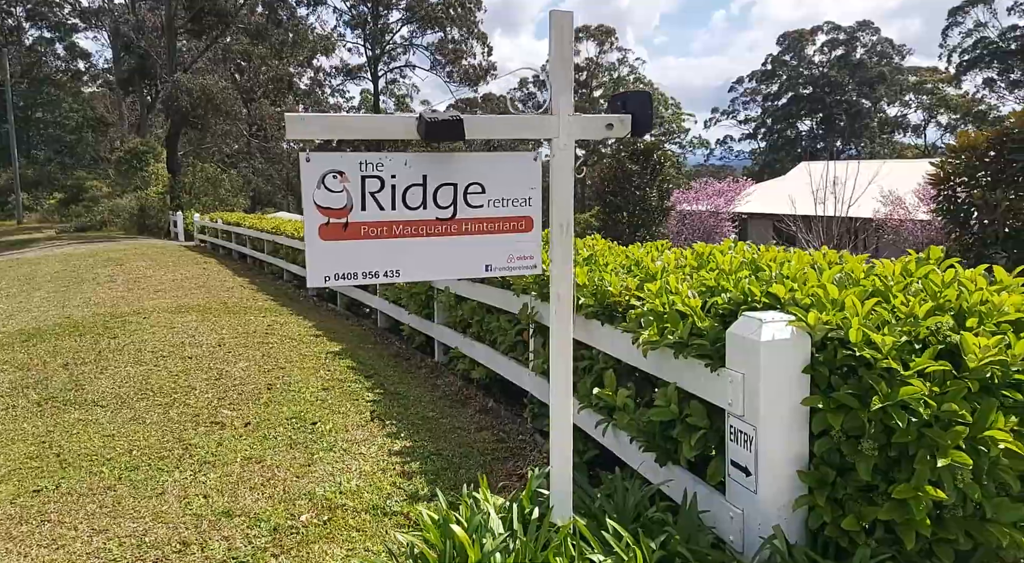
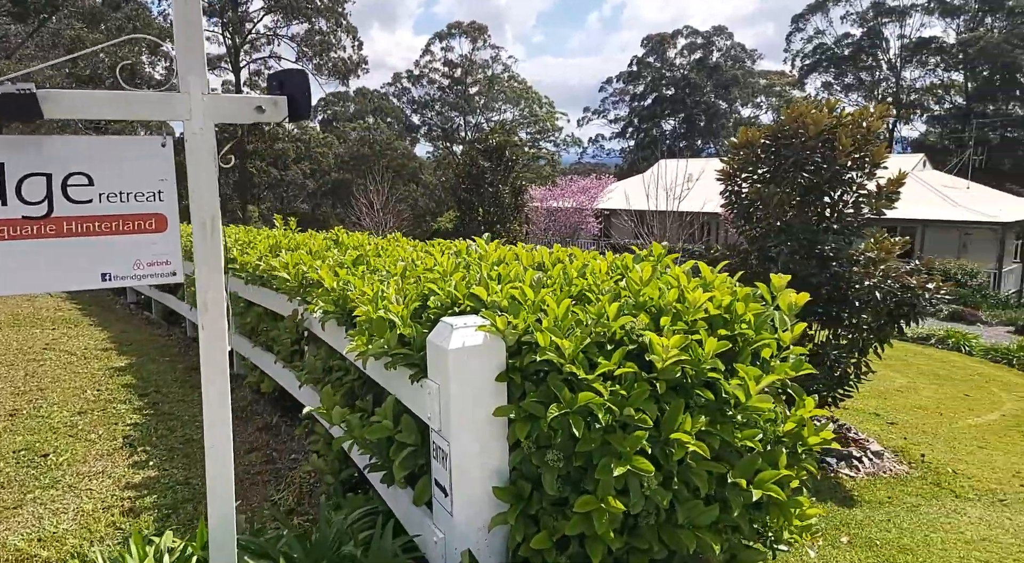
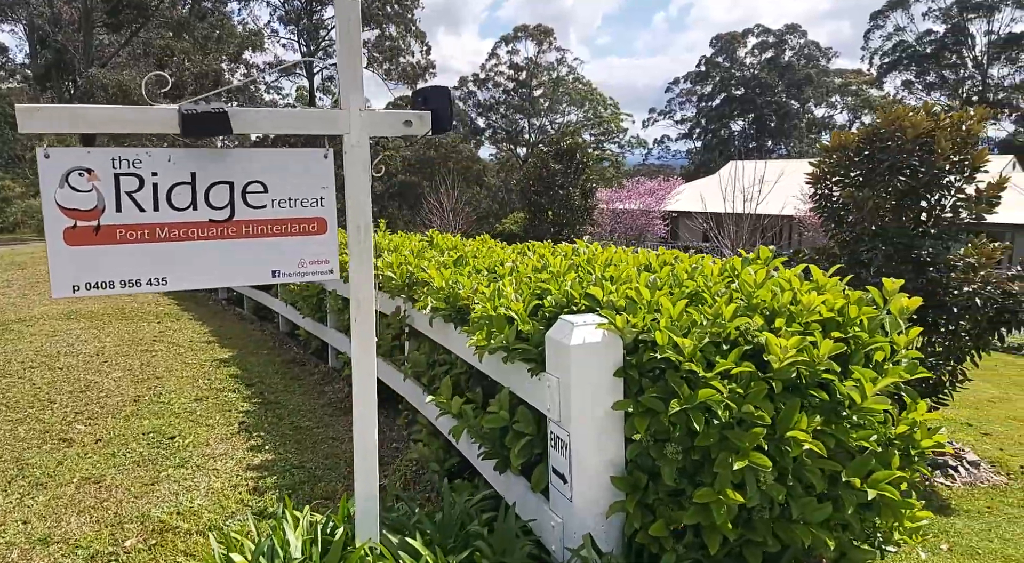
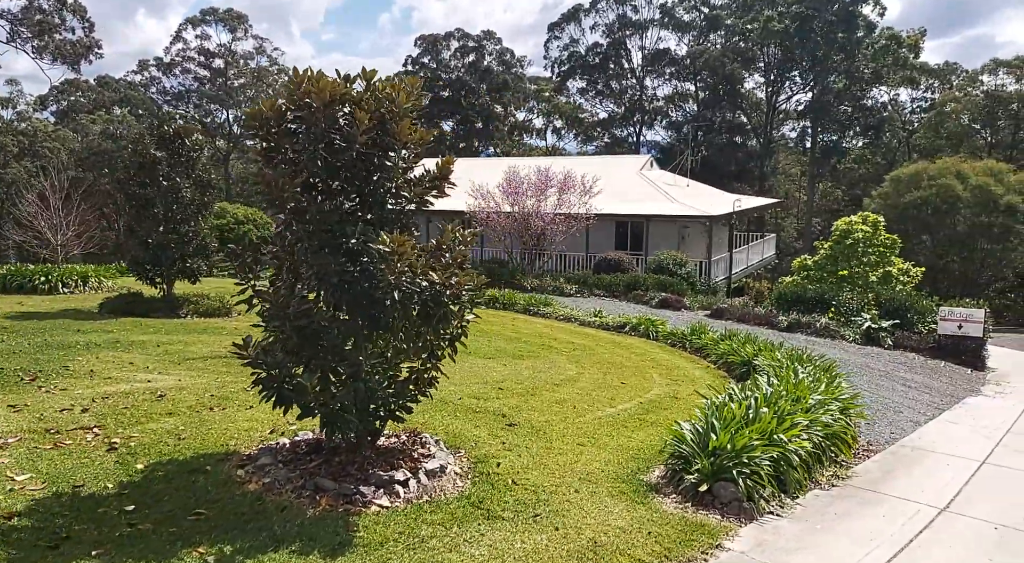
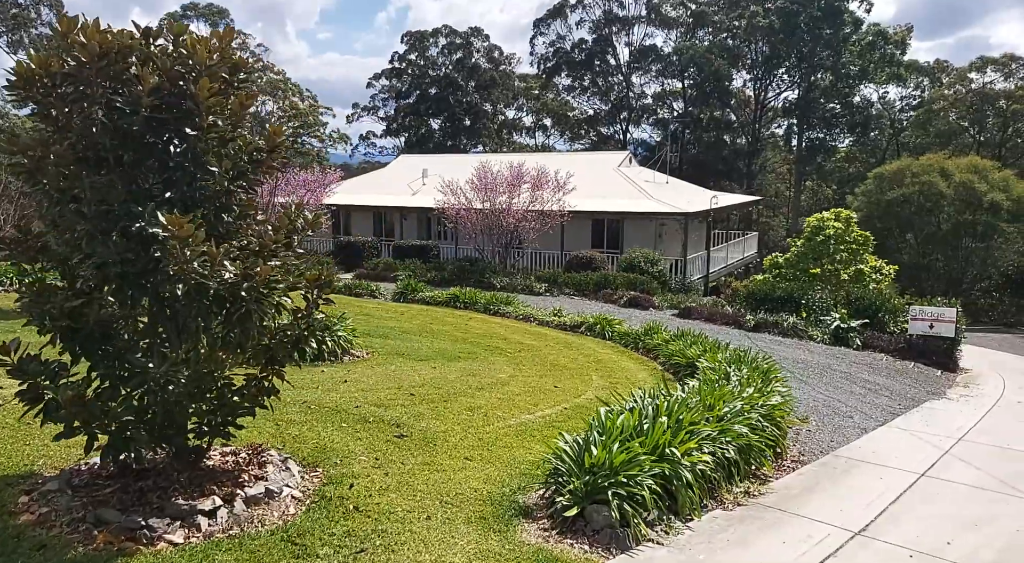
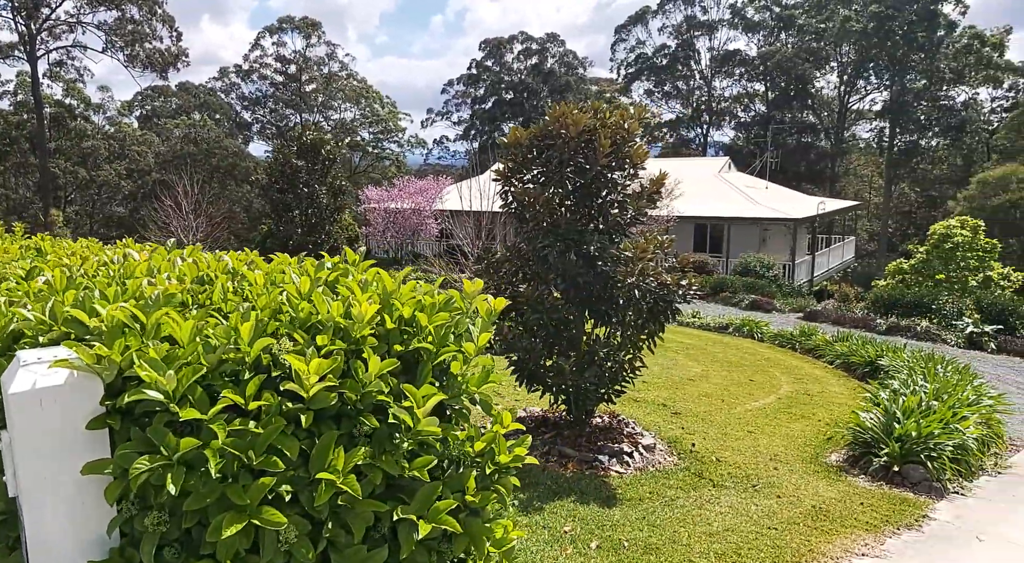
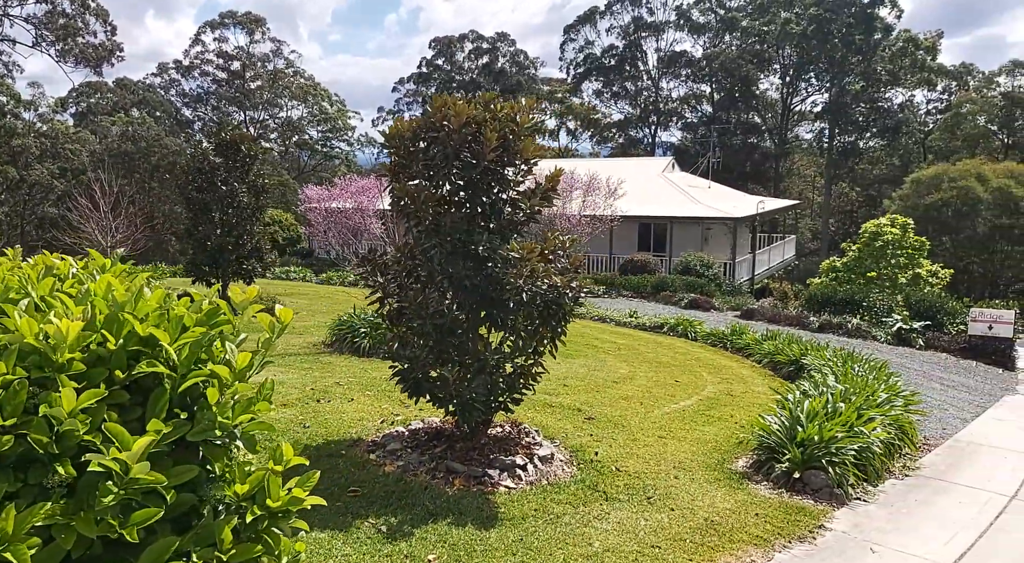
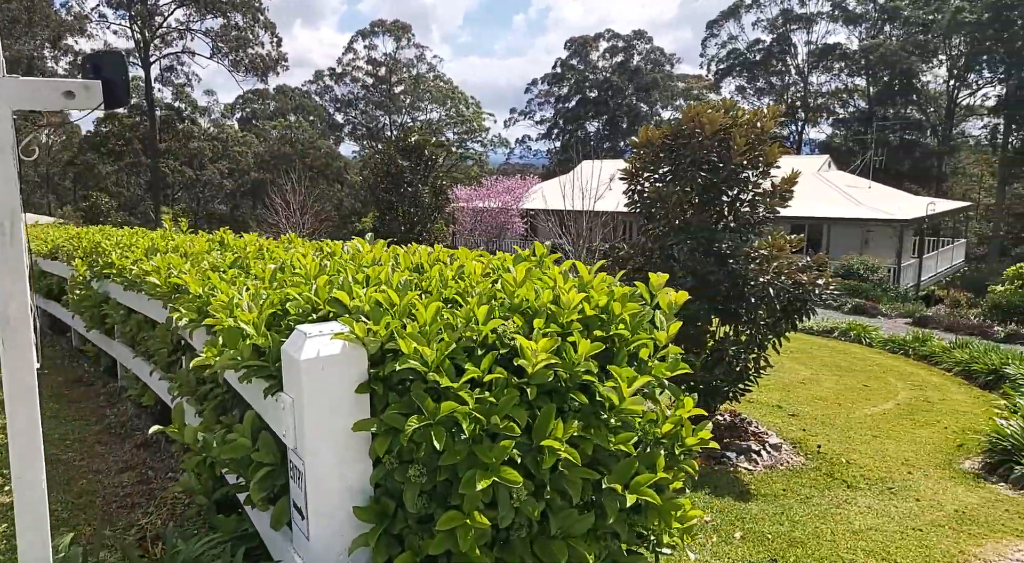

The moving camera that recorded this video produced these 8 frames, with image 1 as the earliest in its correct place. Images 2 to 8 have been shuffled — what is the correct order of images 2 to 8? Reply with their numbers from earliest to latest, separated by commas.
3, 2, 8, 6, 7, 4, 5
